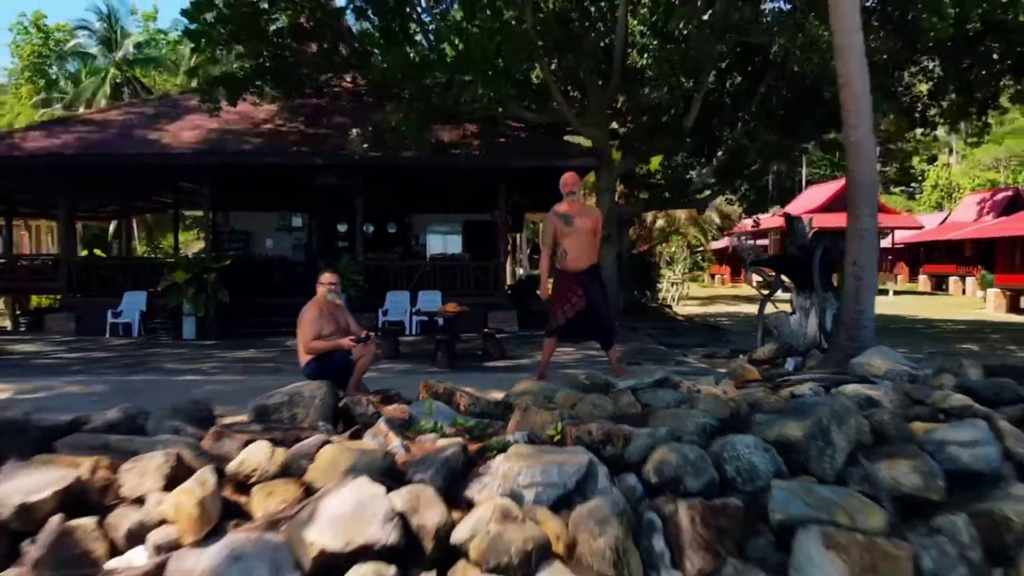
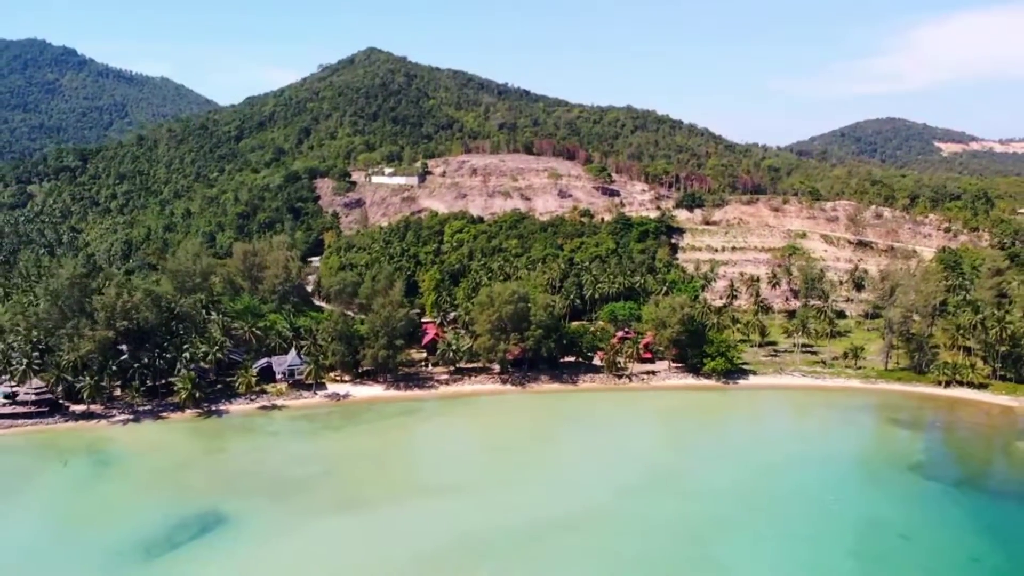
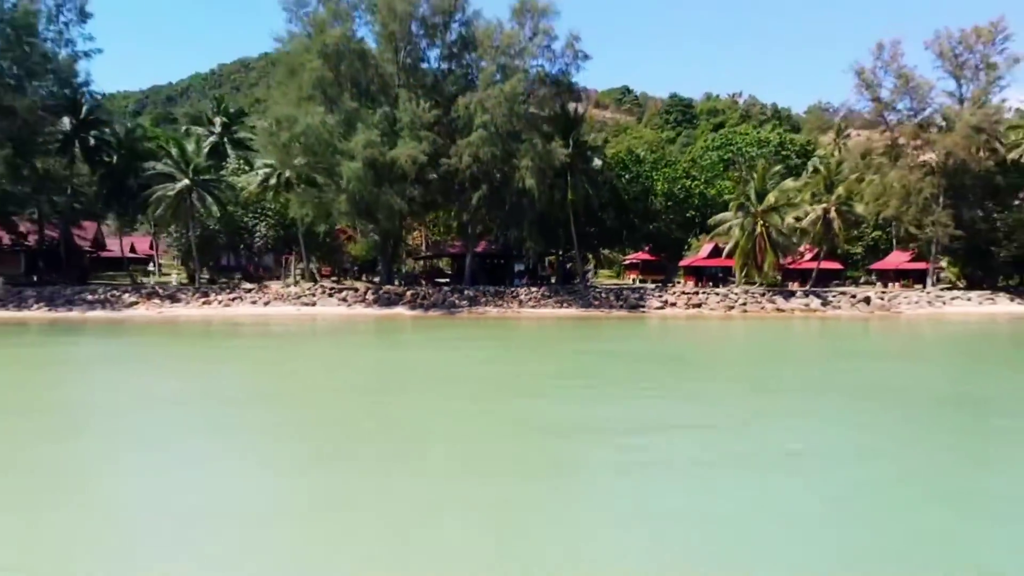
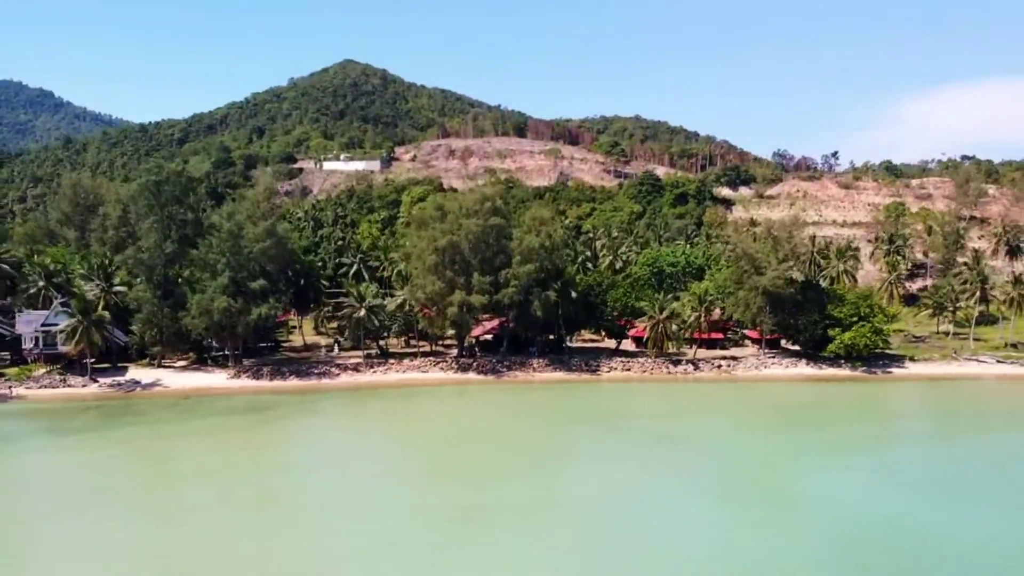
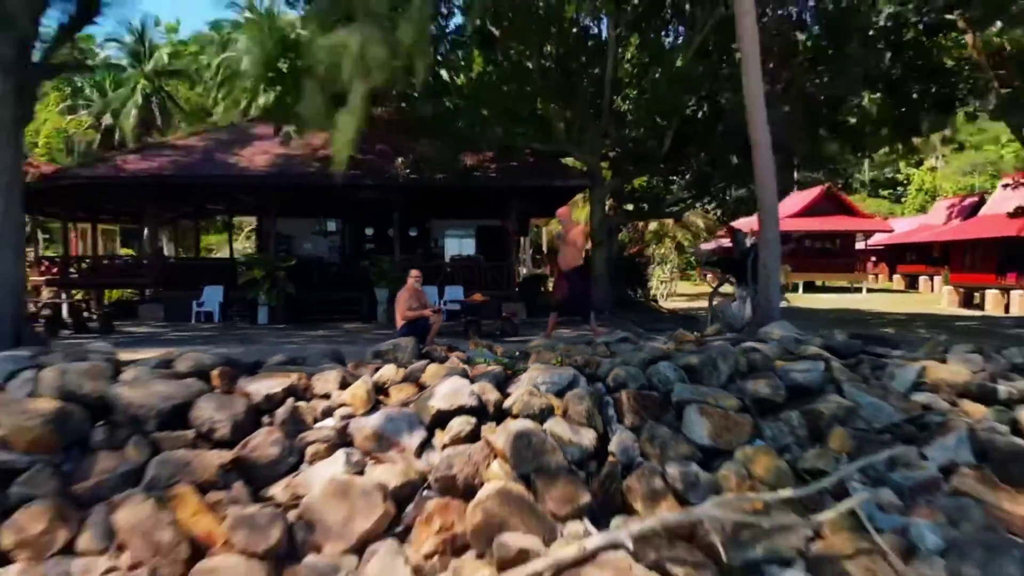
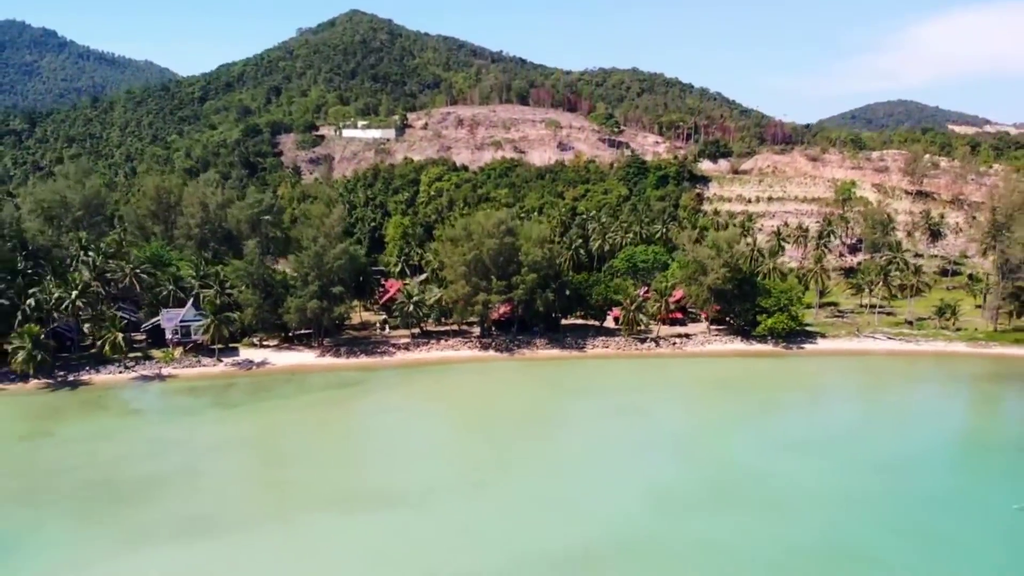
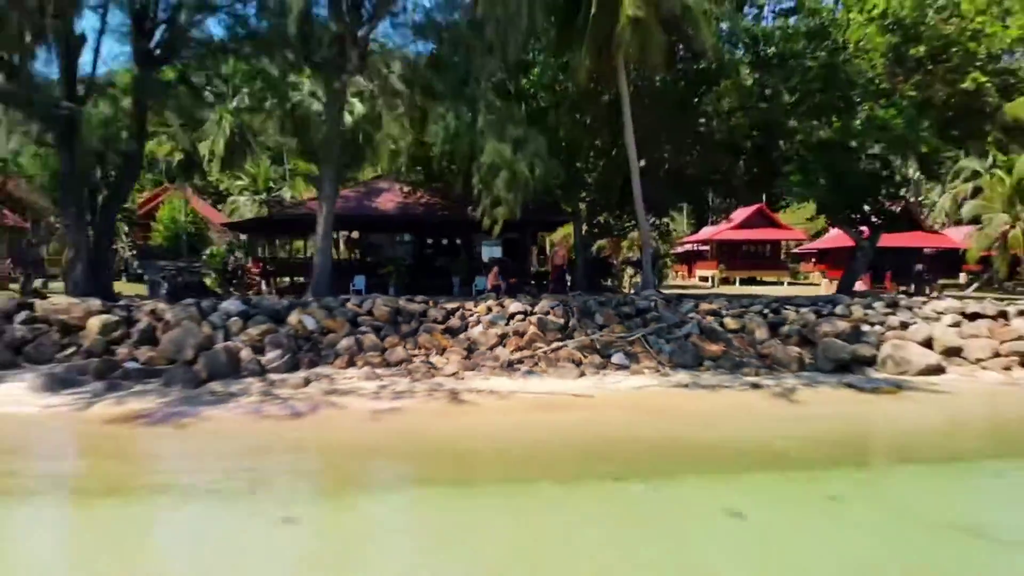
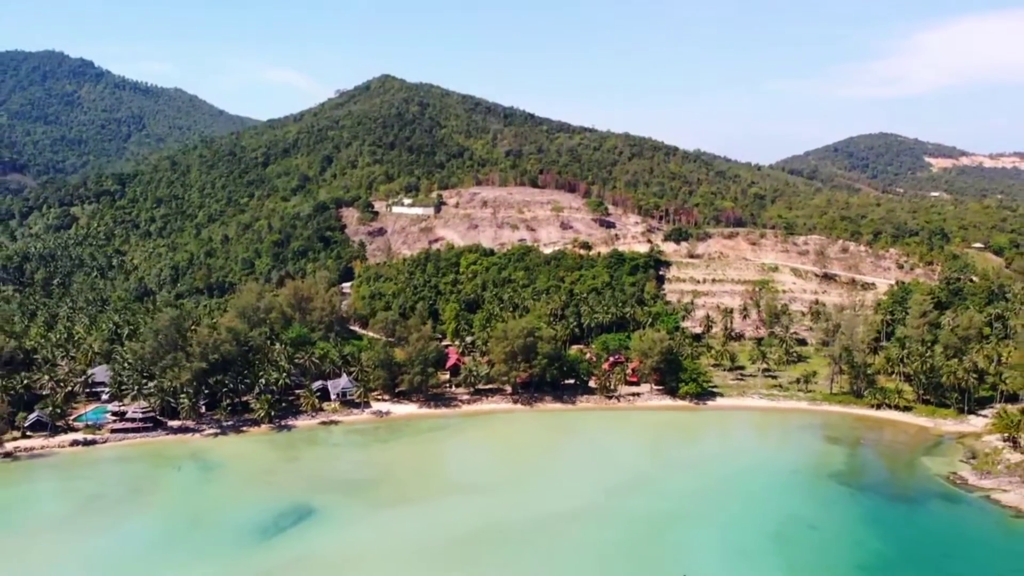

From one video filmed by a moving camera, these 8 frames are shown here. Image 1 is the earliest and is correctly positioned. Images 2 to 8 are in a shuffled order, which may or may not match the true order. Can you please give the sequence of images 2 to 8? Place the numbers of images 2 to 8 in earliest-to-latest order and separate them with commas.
5, 7, 3, 4, 6, 2, 8
